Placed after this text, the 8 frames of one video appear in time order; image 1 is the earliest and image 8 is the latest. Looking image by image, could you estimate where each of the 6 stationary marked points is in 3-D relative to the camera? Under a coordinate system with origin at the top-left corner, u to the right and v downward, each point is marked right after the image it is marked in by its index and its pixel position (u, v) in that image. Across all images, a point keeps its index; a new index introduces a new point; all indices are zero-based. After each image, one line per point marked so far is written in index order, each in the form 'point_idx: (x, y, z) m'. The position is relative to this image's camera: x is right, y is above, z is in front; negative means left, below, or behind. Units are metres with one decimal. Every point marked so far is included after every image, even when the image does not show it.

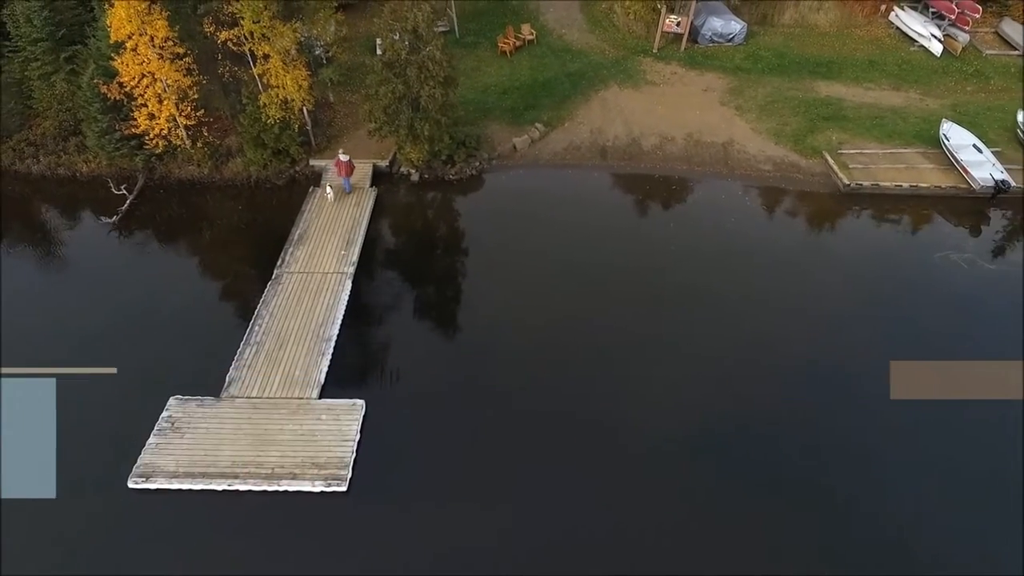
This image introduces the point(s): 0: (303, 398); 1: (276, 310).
0: (-4.4, -2.2, +13.7) m
1: (-5.6, -0.5, +15.7) m
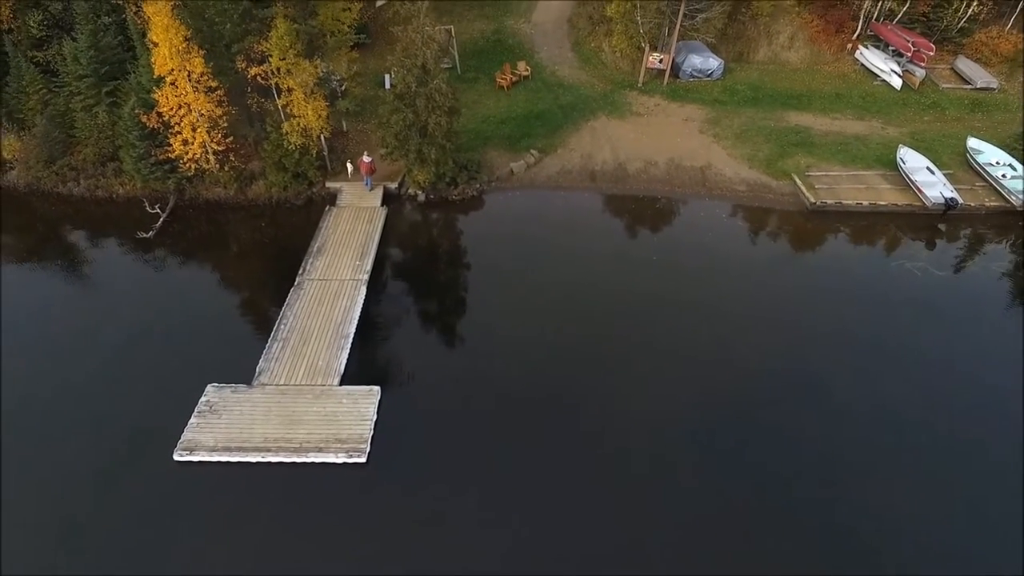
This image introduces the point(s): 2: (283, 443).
0: (-4.4, -2.2, +15.4) m
1: (-5.7, -0.6, +17.5) m
2: (-4.9, -3.3, +14.2) m
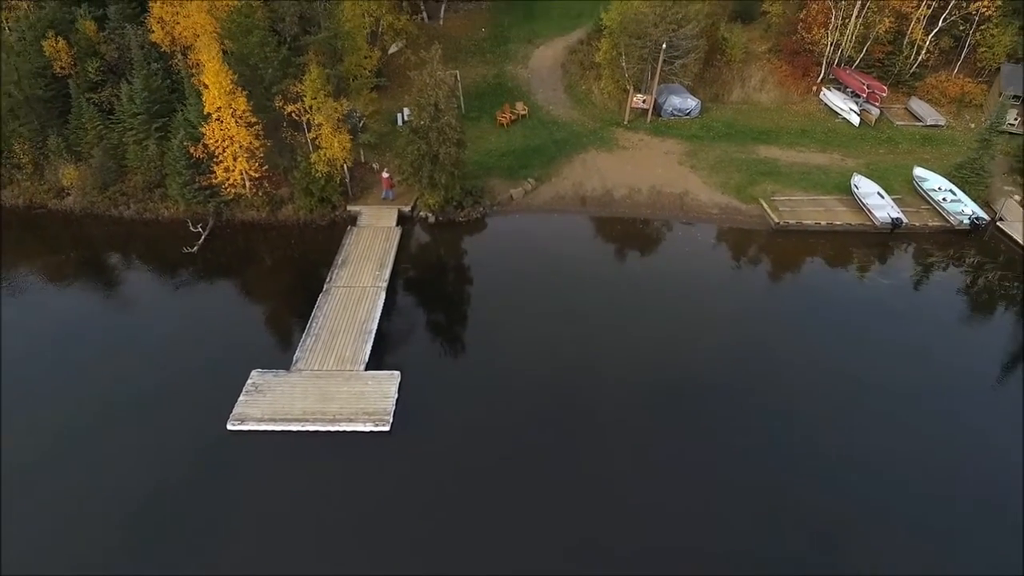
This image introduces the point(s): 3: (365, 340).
0: (-4.4, -2.2, +18.0) m
1: (-5.7, -0.7, +20.2) m
2: (-4.9, -3.2, +16.7) m
3: (-4.3, -1.5, +19.1) m
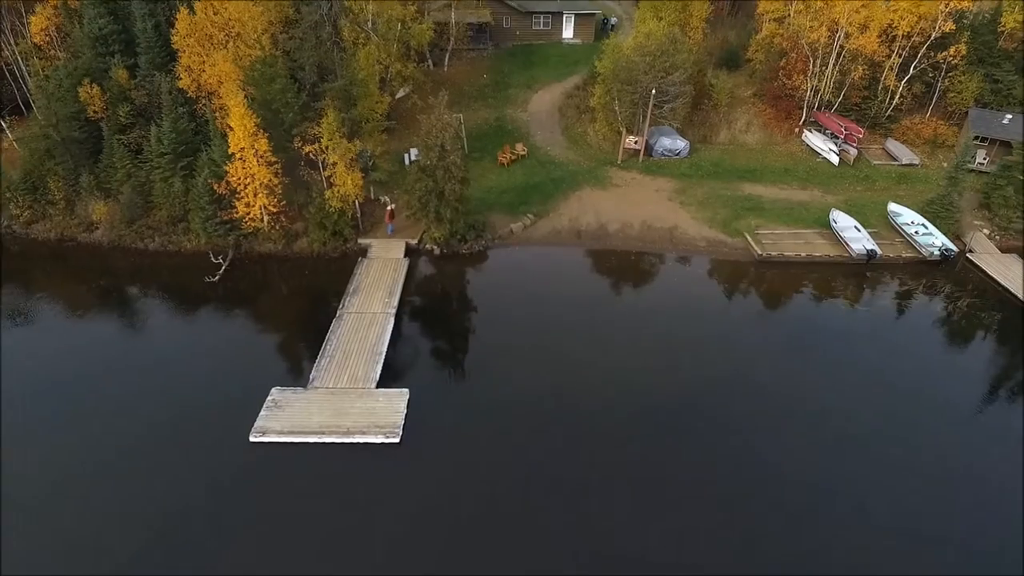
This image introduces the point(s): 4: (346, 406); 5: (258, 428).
0: (-4.4, -2.9, +19.4) m
1: (-5.6, -1.6, +21.7) m
2: (-4.9, -3.8, +18.1) m
3: (-4.3, -2.3, +20.6) m
4: (-4.8, -3.4, +18.7) m
5: (-7.0, -3.9, +18.1) m
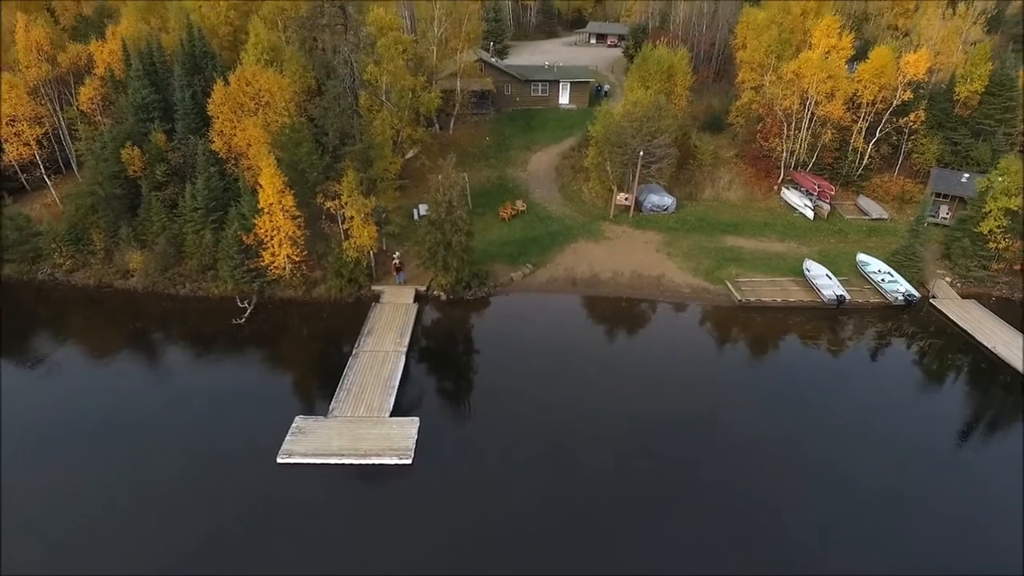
0: (-4.3, -4.2, +21.5) m
1: (-5.6, -3.1, +23.9) m
2: (-4.9, -5.0, +20.1) m
3: (-4.3, -3.6, +22.7) m
4: (-4.7, -4.6, +20.7) m
5: (-7.0, -5.0, +20.1) m
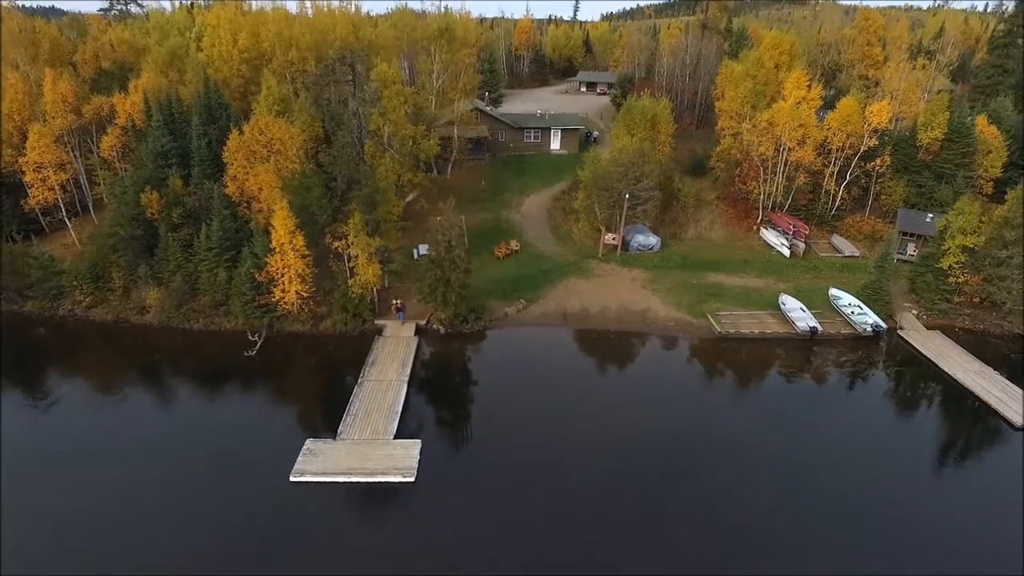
0: (-4.5, -5.3, +23.1) m
1: (-5.8, -4.3, +25.6) m
2: (-5.0, -6.0, +21.6) m
3: (-4.4, -4.8, +24.4) m
4: (-4.9, -5.6, +22.3) m
5: (-7.2, -6.1, +21.7) m
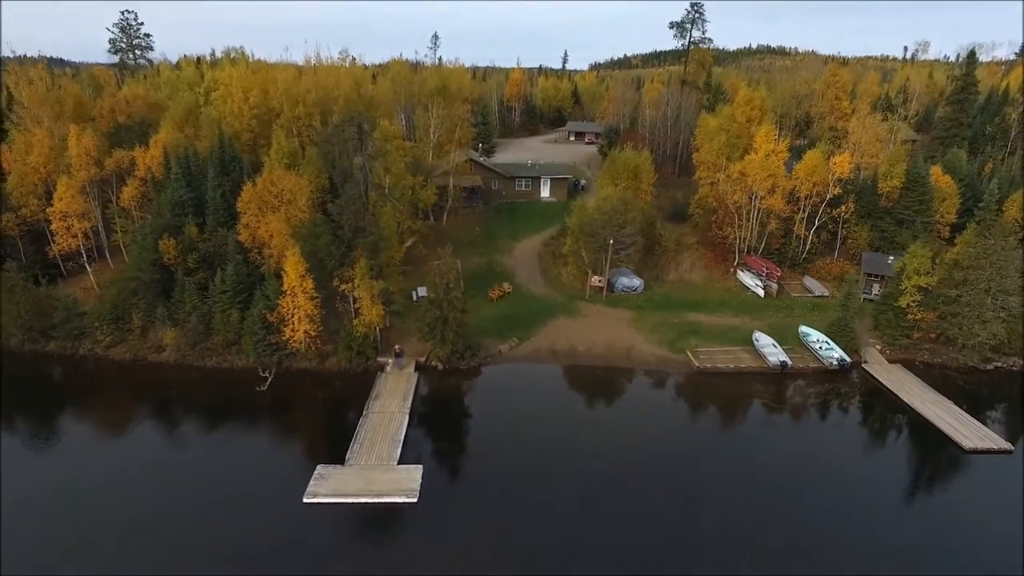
0: (-4.7, -6.8, +25.2) m
1: (-6.1, -6.0, +27.7) m
2: (-5.3, -7.4, +23.6) m
3: (-4.7, -6.4, +26.5) m
4: (-5.1, -7.0, +24.3) m
5: (-7.4, -7.4, +23.6) m
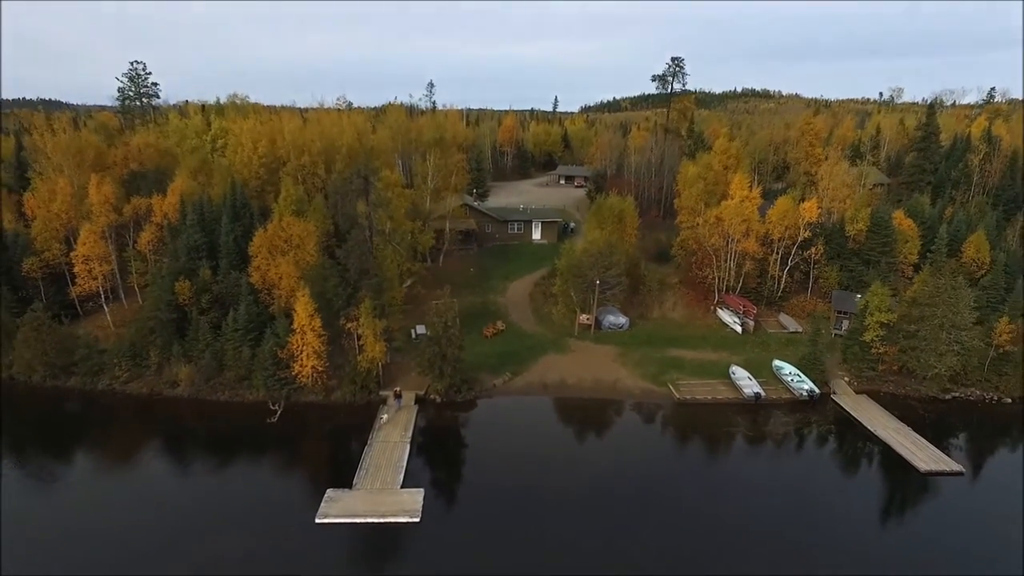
0: (-5.0, -8.4, +27.3) m
1: (-6.4, -7.7, +29.8) m
2: (-5.5, -8.9, +25.7) m
3: (-5.0, -8.0, +28.6) m
4: (-5.3, -8.6, +26.4) m
5: (-7.6, -8.9, +25.7) m
